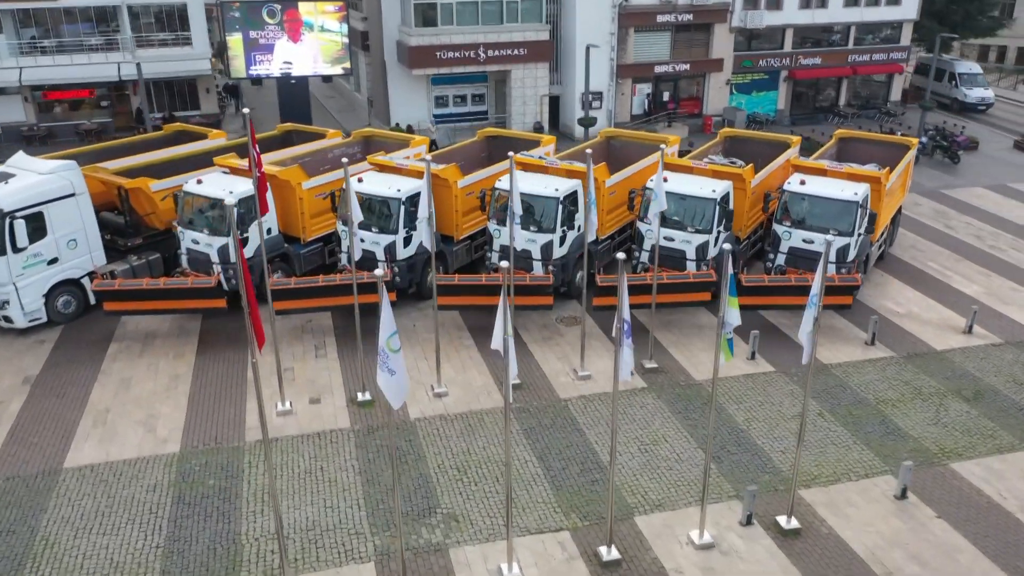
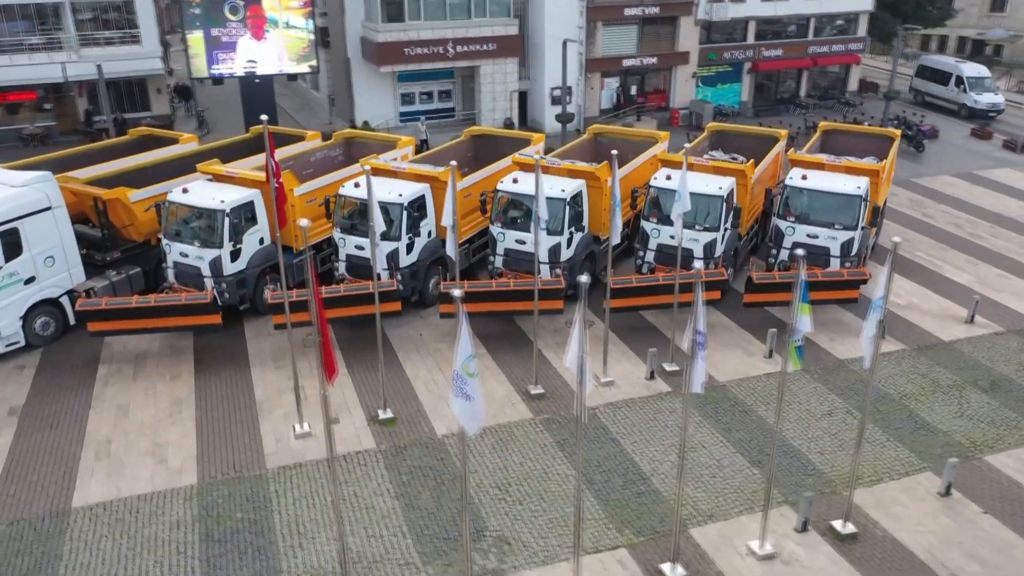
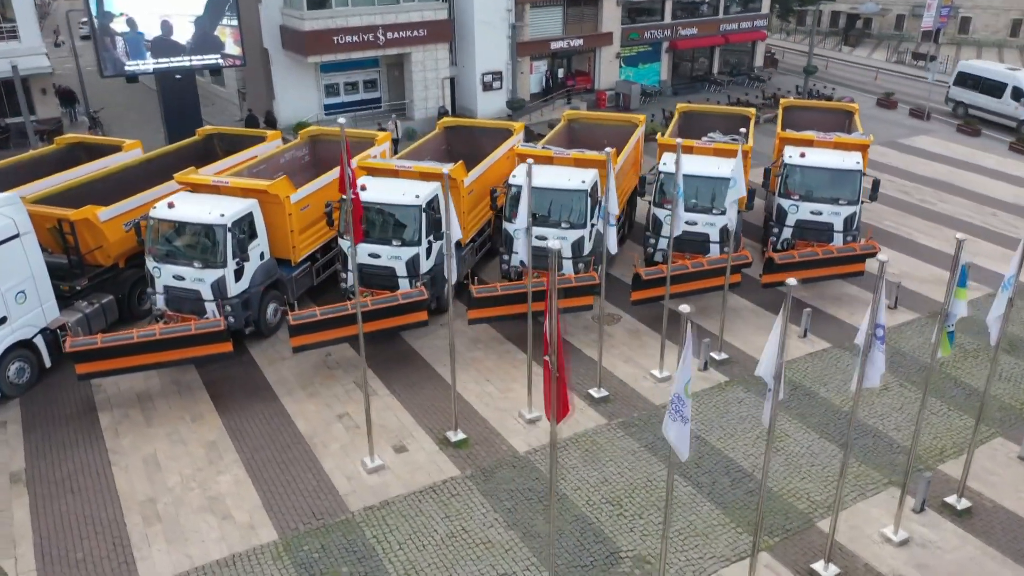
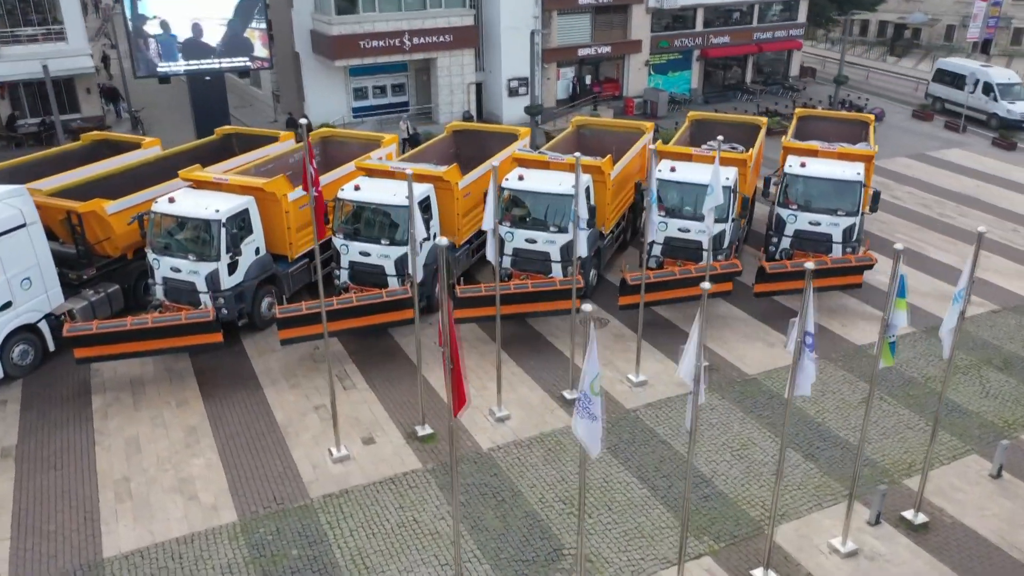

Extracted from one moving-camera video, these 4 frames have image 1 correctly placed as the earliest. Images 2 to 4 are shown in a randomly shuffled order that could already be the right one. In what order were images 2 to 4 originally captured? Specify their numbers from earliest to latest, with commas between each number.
2, 4, 3
